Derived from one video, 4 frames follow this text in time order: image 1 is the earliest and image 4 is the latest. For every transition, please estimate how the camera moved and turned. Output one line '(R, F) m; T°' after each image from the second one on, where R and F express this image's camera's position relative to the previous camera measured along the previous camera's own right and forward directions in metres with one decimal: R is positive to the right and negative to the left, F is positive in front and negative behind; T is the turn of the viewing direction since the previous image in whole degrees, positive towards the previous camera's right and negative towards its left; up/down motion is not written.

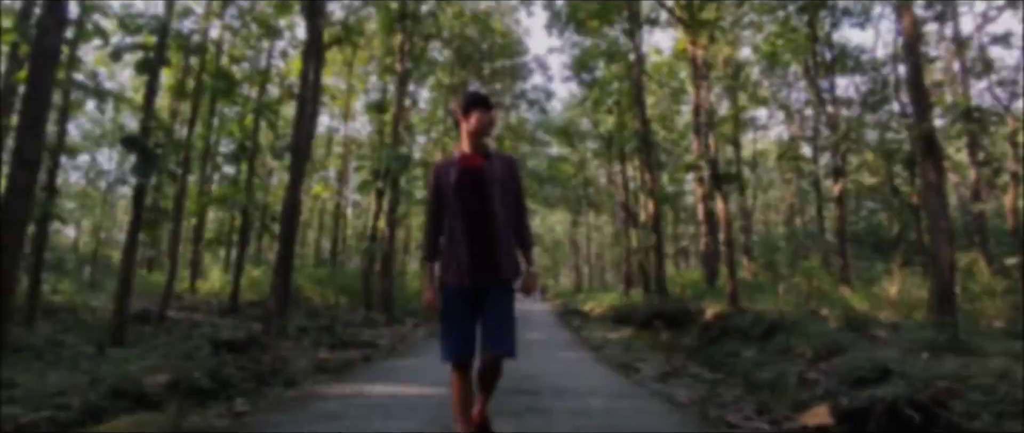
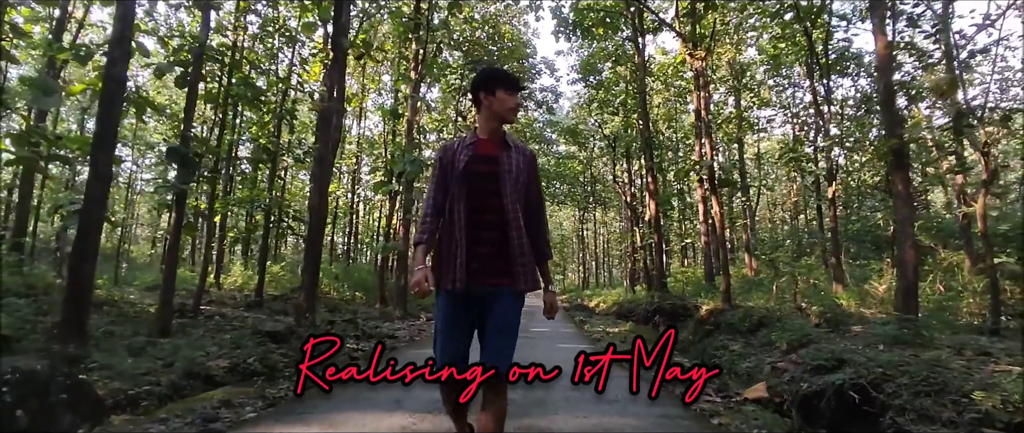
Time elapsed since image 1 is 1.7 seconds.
(0.0, -0.8) m; -1°
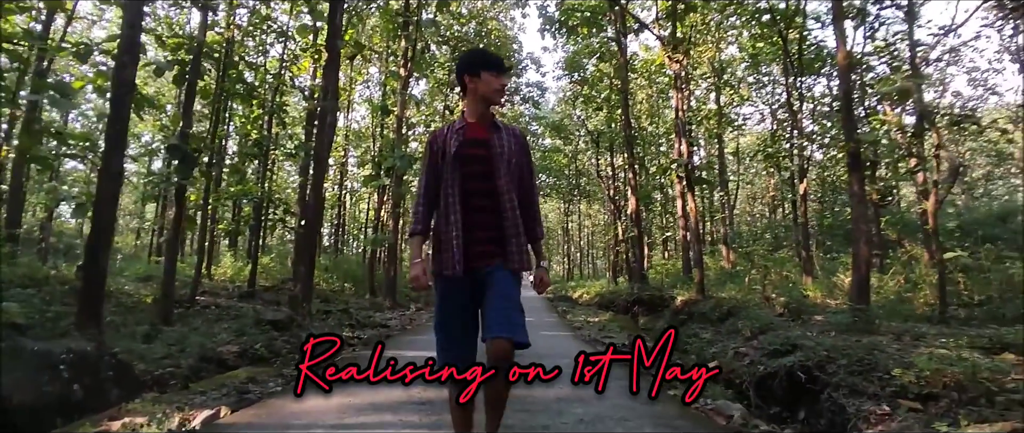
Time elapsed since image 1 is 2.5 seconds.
(0.0, -0.5) m; +1°
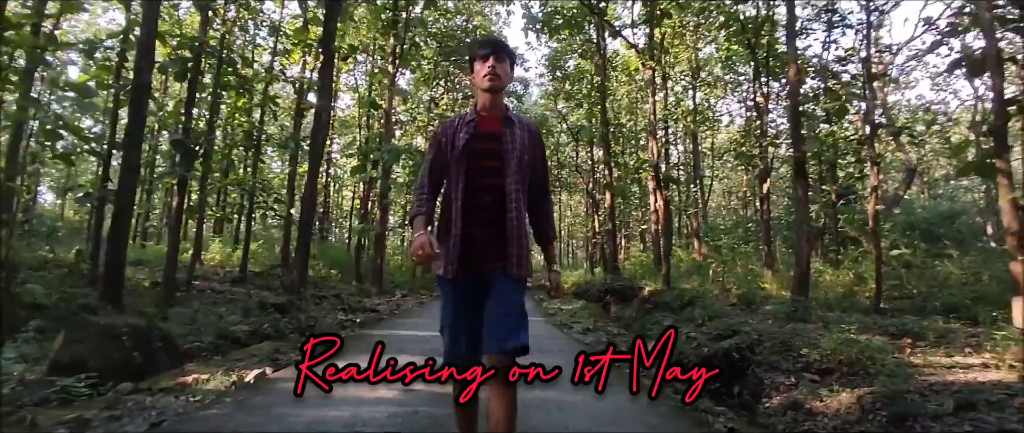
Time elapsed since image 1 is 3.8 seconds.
(0.0, -0.8) m; +2°
